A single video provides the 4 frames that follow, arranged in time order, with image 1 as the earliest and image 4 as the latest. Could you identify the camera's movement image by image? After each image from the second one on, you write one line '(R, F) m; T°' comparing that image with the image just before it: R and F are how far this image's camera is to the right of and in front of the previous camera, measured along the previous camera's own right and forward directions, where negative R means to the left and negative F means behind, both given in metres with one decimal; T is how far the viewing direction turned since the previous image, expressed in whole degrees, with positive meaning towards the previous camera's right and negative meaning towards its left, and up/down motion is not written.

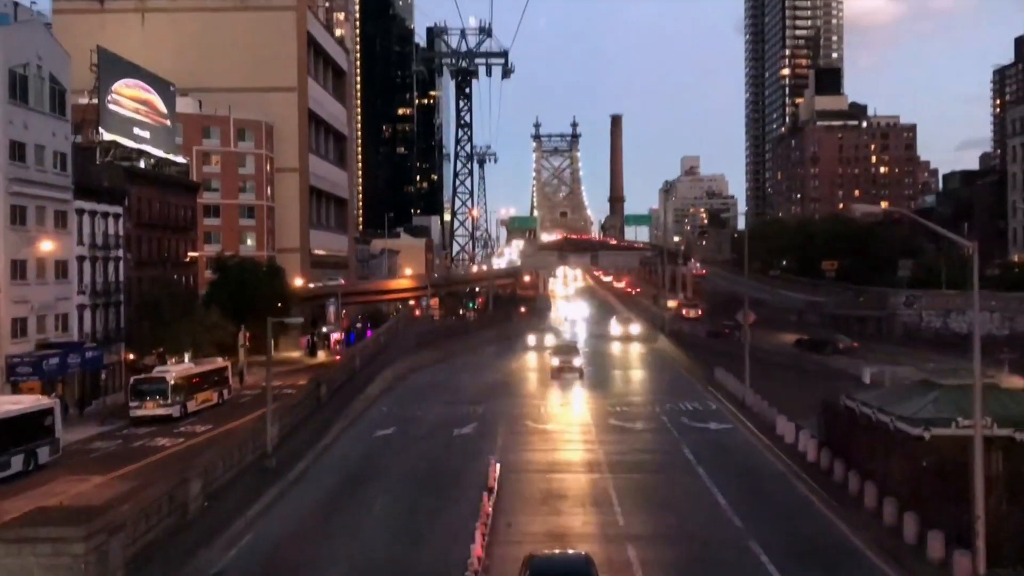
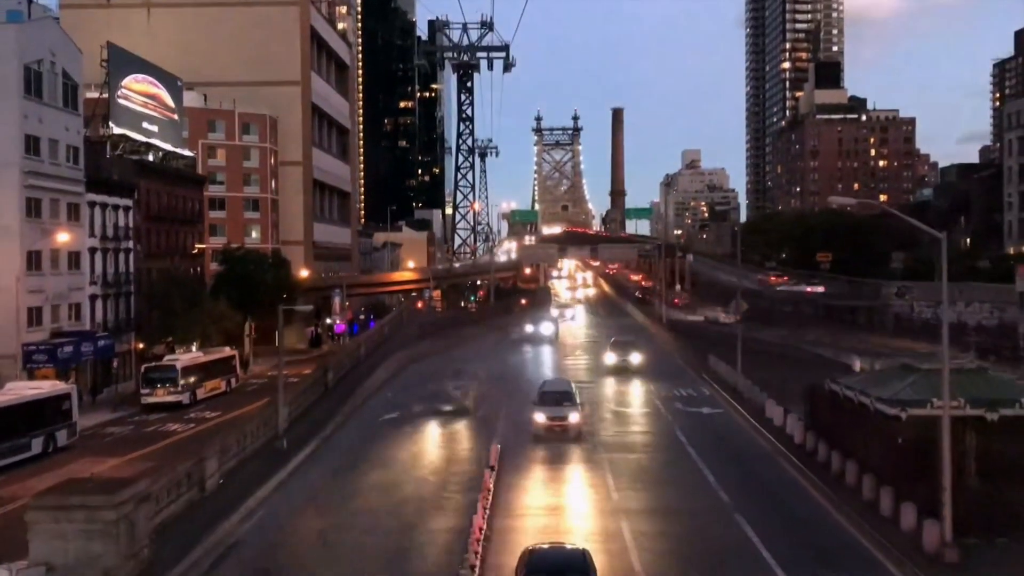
(0.0, -1.4) m; 0°
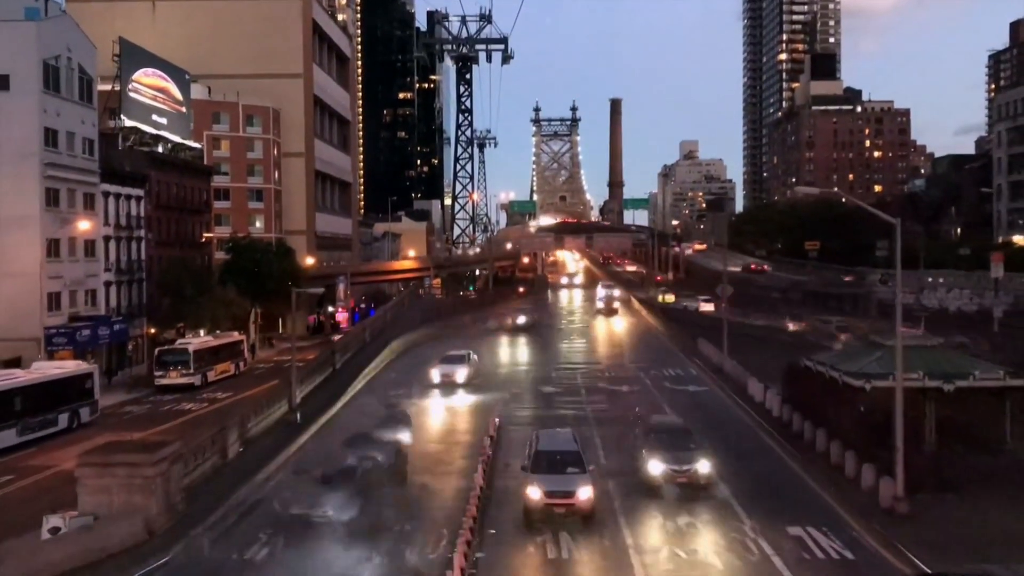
(0.0, -2.4) m; 0°
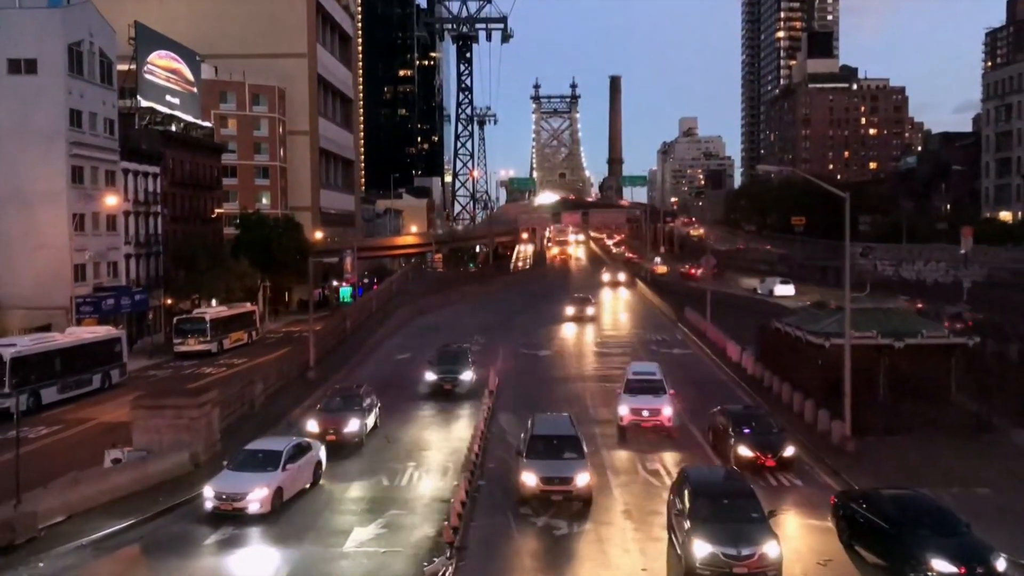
(+0.1, -3.3) m; 0°
